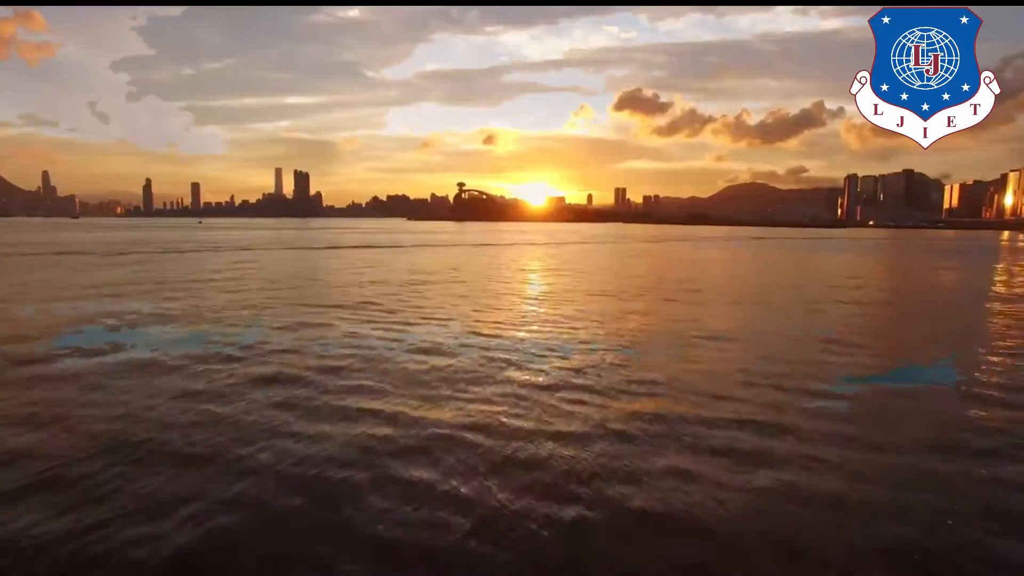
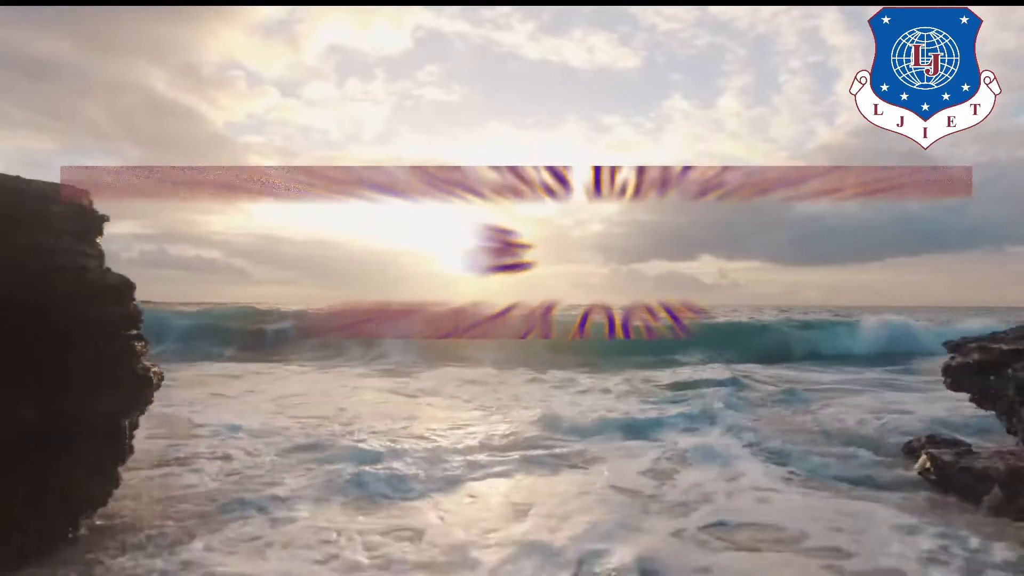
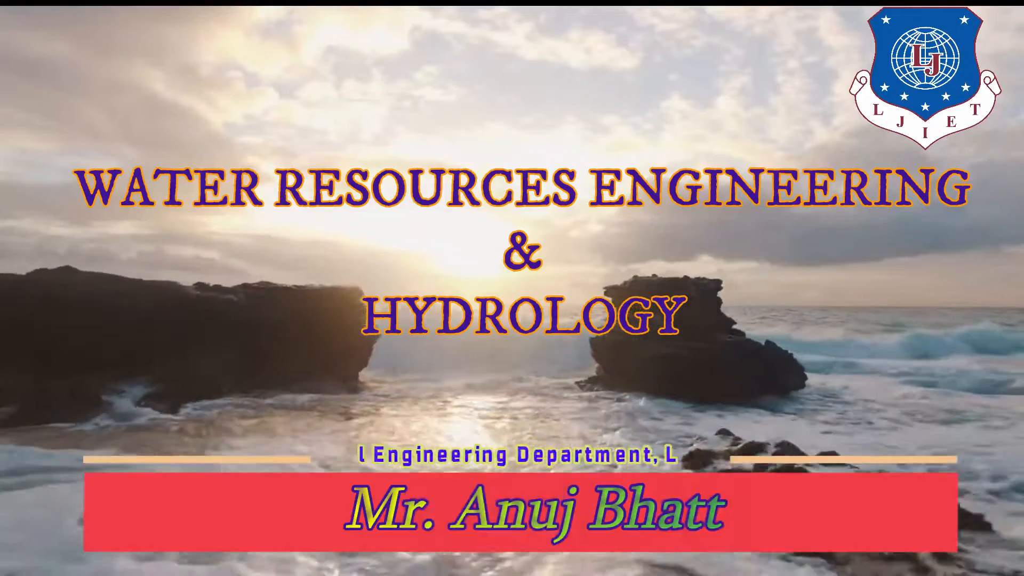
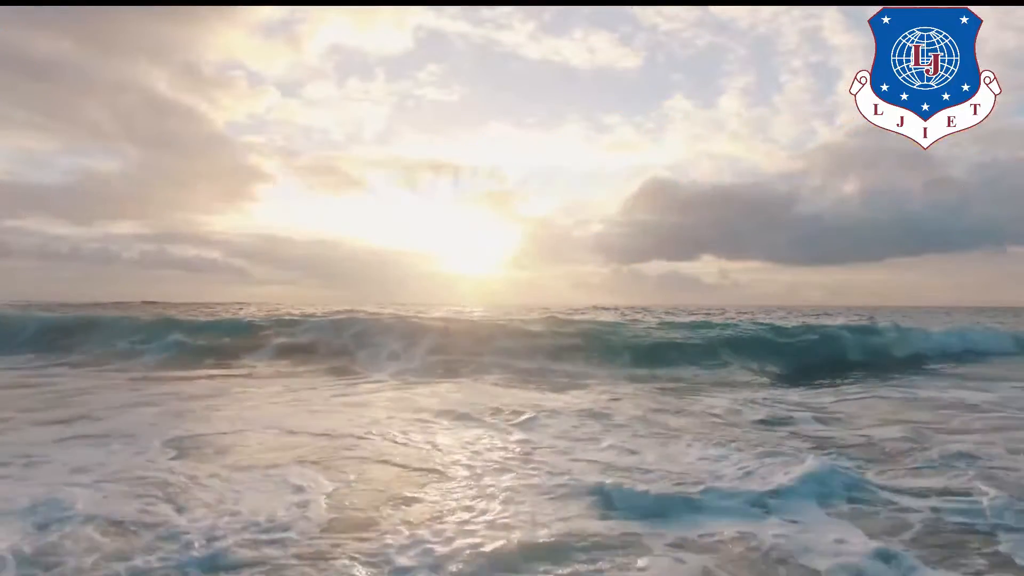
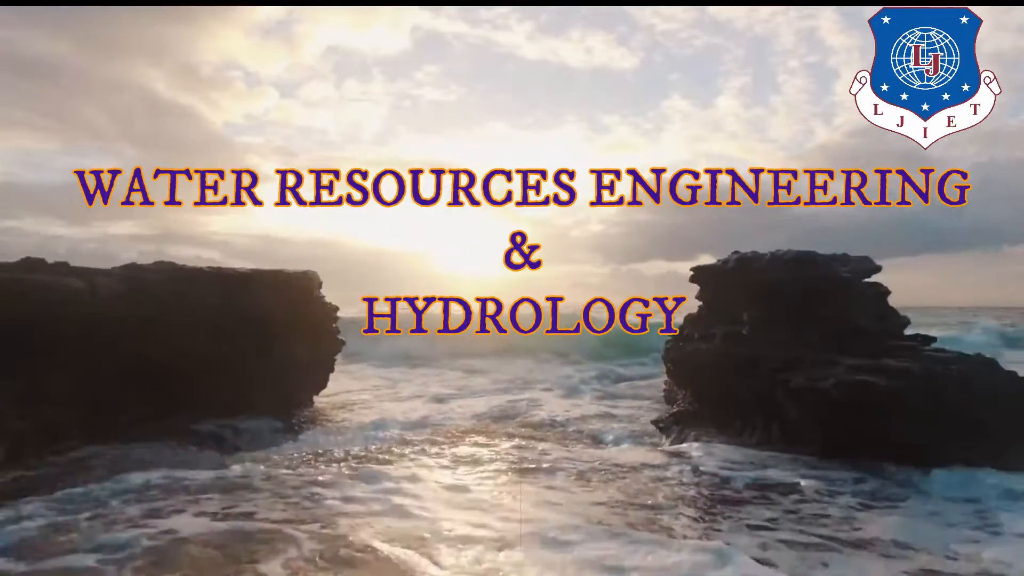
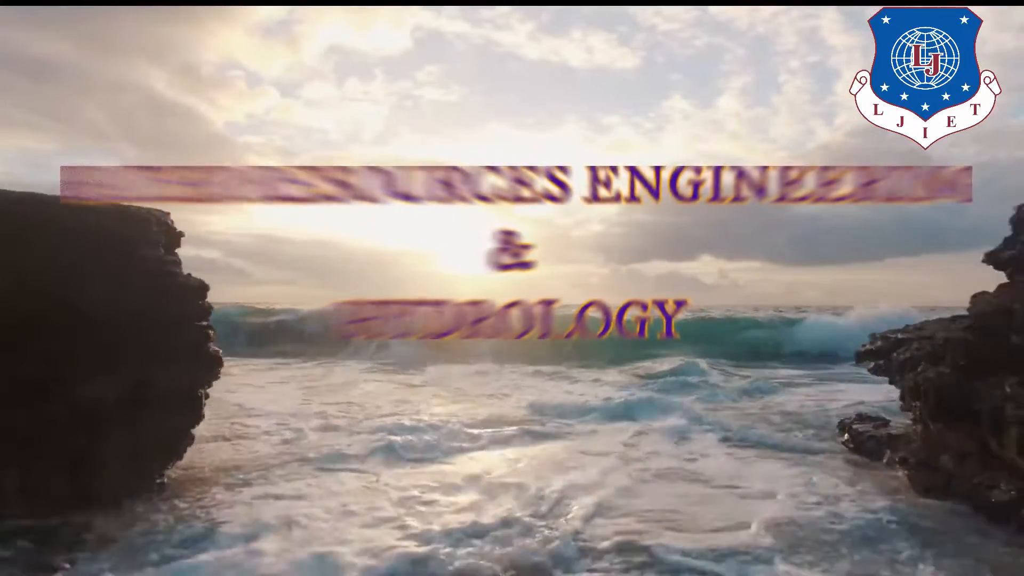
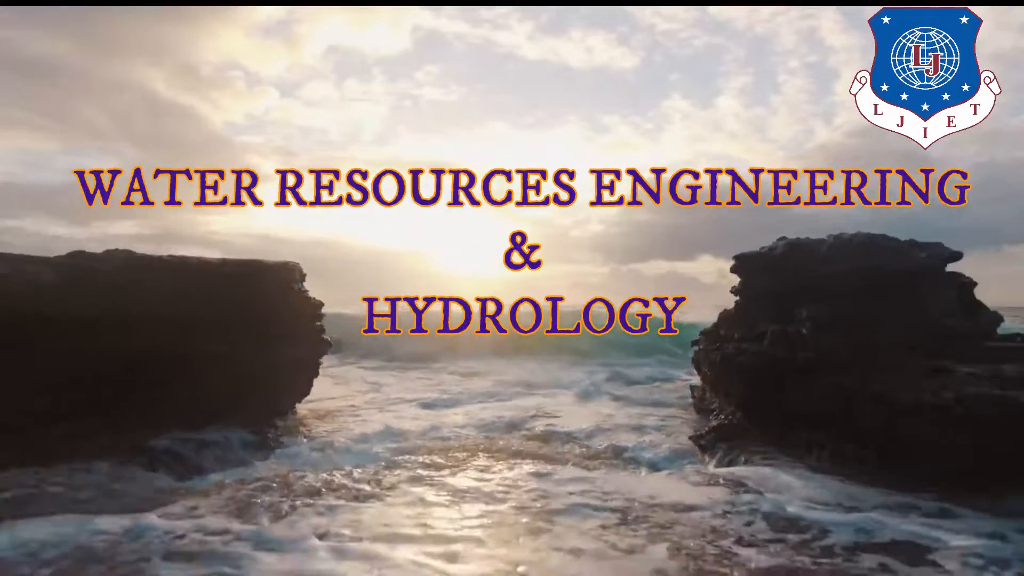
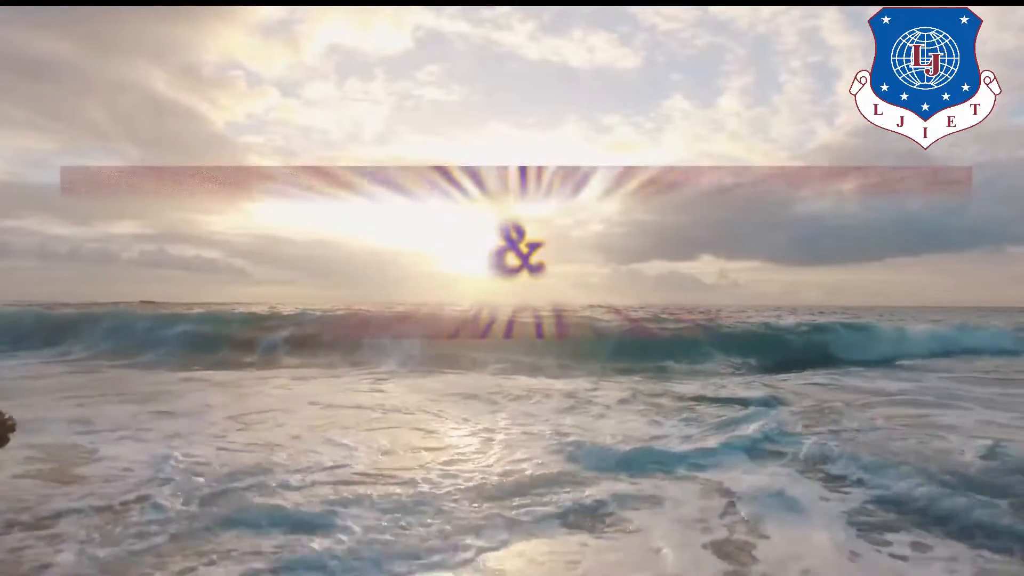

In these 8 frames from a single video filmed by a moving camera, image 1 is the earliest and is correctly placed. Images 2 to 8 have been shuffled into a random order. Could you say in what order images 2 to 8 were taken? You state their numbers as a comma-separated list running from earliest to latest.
4, 8, 2, 6, 7, 5, 3
